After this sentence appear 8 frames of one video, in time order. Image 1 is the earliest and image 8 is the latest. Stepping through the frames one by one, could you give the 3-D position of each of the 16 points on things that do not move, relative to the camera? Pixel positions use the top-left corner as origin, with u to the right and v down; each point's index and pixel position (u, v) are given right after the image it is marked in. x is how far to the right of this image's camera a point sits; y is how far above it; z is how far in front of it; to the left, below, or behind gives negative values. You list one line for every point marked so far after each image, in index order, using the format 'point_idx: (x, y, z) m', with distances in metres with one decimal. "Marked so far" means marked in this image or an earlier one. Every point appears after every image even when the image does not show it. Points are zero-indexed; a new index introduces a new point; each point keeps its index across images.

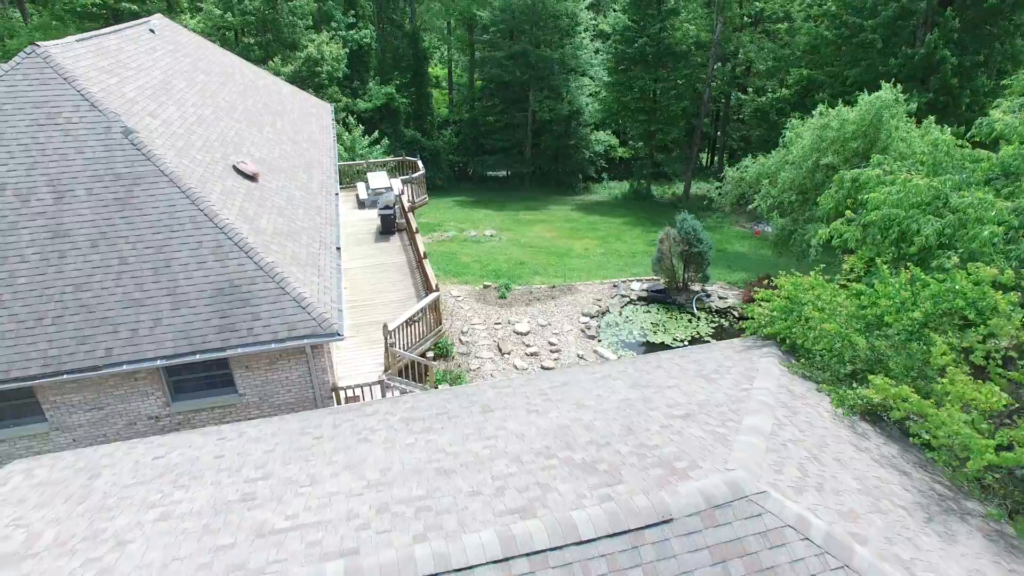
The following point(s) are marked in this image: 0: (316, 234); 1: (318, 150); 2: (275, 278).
0: (-3.9, +1.0, +12.3) m
1: (-5.5, +3.9, +17.7) m
2: (-3.8, +0.2, +9.8) m
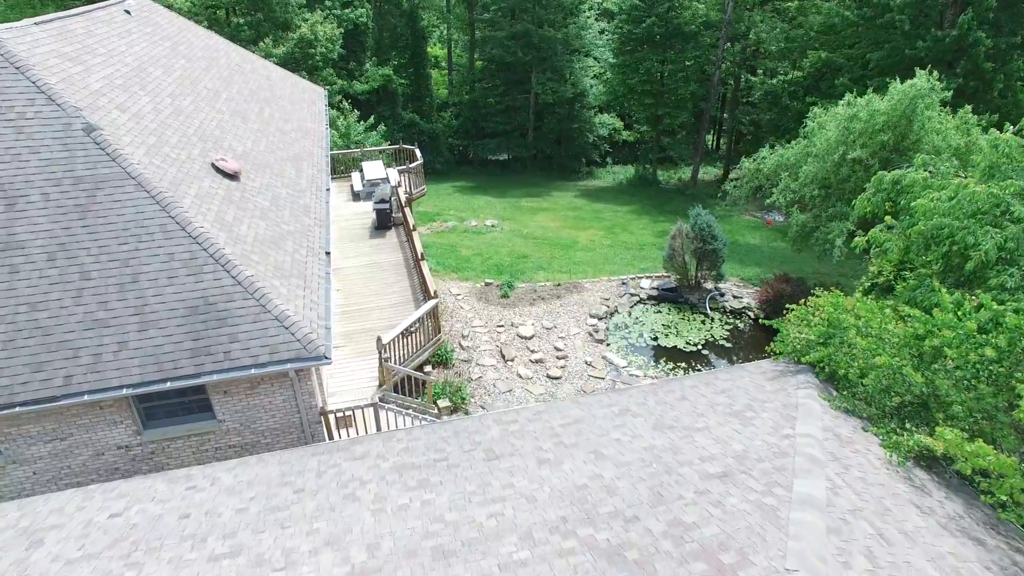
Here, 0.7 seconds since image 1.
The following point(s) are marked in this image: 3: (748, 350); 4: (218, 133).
0: (-3.8, +0.9, +11.3) m
1: (-5.4, +3.9, +16.6) m
2: (-3.7, -0.1, +8.9) m
3: (+6.1, -1.6, +16.0) m
4: (-6.0, +3.1, +12.6) m
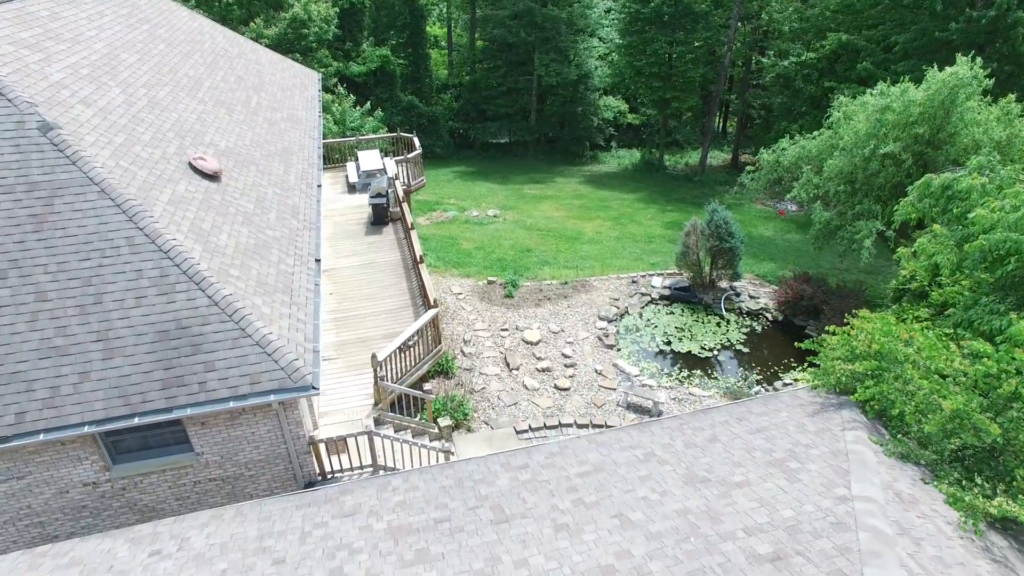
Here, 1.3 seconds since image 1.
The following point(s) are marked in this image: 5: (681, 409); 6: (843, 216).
0: (-3.7, +0.7, +10.3) m
1: (-5.3, +3.9, +15.5) m
2: (-3.6, -0.4, +7.9) m
3: (+6.2, -1.7, +15.1) m
4: (-5.9, +3.0, +11.5) m
5: (+3.5, -2.5, +12.9) m
6: (+8.0, +1.7, +15.0) m
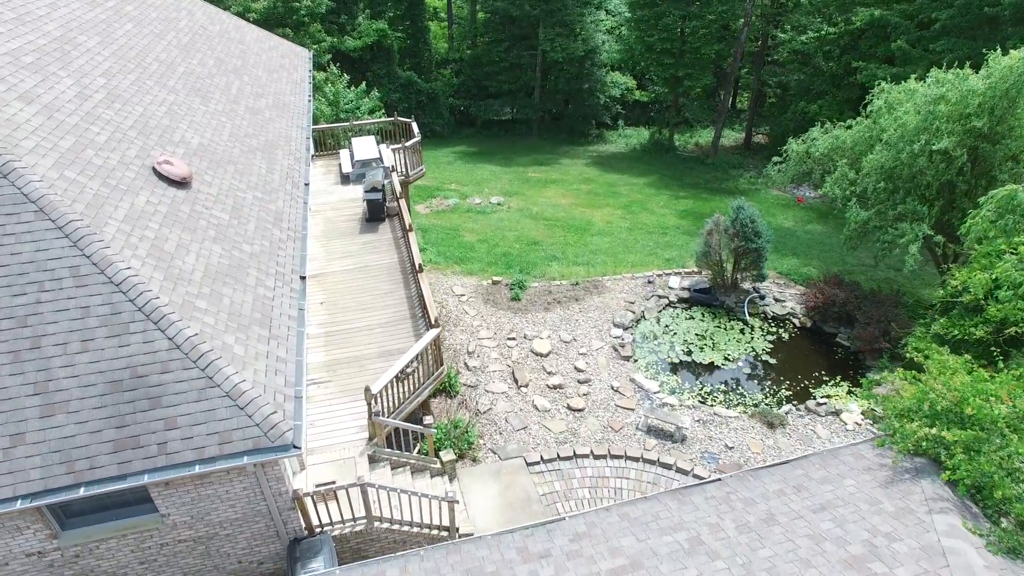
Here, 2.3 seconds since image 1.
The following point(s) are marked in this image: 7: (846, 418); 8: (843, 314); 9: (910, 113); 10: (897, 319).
0: (-3.5, +0.4, +9.1) m
1: (-5.1, +3.8, +14.1) m
2: (-3.4, -0.8, +6.7) m
3: (+6.4, -1.8, +14.0) m
4: (-5.7, +2.7, +10.2) m
5: (+3.7, -2.8, +11.7) m
6: (+8.2, +1.6, +13.7) m
7: (+6.5, -2.5, +12.0) m
8: (+7.9, -0.7, +14.8) m
9: (+8.2, +3.6, +12.8) m
10: (+8.8, -0.8, +14.1) m
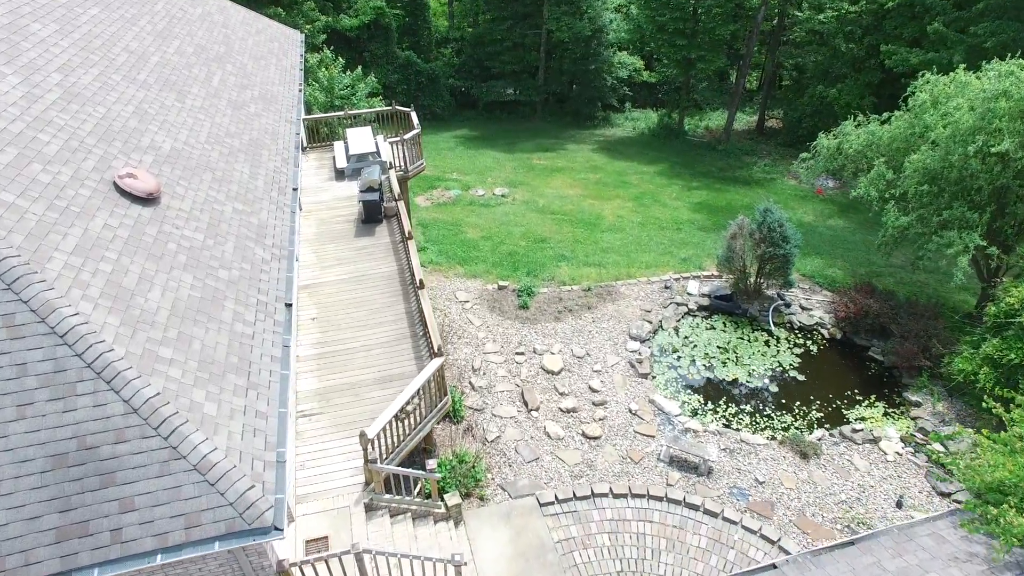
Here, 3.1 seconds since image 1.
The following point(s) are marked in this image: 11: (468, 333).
0: (-3.3, 0.0, +8.0) m
1: (-4.9, +3.6, +12.8) m
2: (-3.2, -1.3, +5.6) m
3: (+6.5, -2.0, +12.9) m
4: (-5.5, +2.4, +9.0) m
5: (+3.8, -3.1, +10.7) m
6: (+8.4, +1.3, +12.5) m
7: (+6.6, -2.8, +11.1) m
8: (+8.1, -0.9, +13.8) m
9: (+8.4, +3.3, +11.6) m
10: (+9.0, -1.0, +13.1) m
11: (-1.0, -1.0, +13.7) m
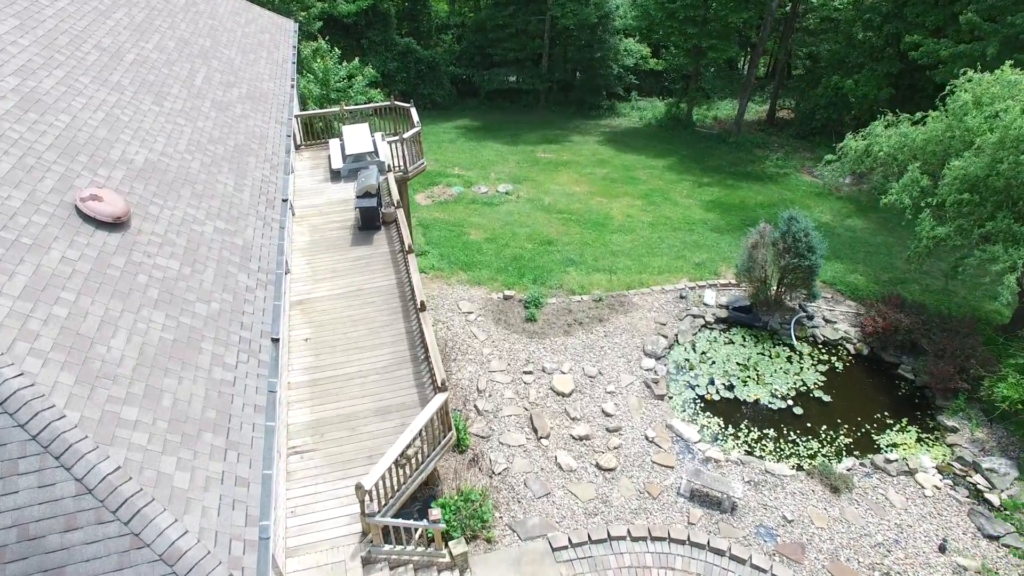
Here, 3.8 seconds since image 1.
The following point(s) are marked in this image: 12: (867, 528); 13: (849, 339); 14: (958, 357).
0: (-3.2, -0.4, +7.1) m
1: (-4.8, +3.3, +11.9) m
2: (-3.1, -1.7, +4.8) m
3: (+6.7, -2.3, +12.1) m
4: (-5.3, +2.0, +8.1) m
5: (+4.0, -3.4, +10.0) m
6: (+8.5, +1.0, +11.7) m
7: (+6.8, -3.2, +10.3) m
8: (+8.2, -1.1, +13.0) m
9: (+8.5, +3.0, +10.6) m
10: (+9.1, -1.3, +12.3) m
11: (-0.8, -1.2, +12.8) m
12: (+5.4, -3.7, +9.5) m
13: (+7.4, -1.1, +13.5) m
14: (+8.8, -1.3, +12.2) m
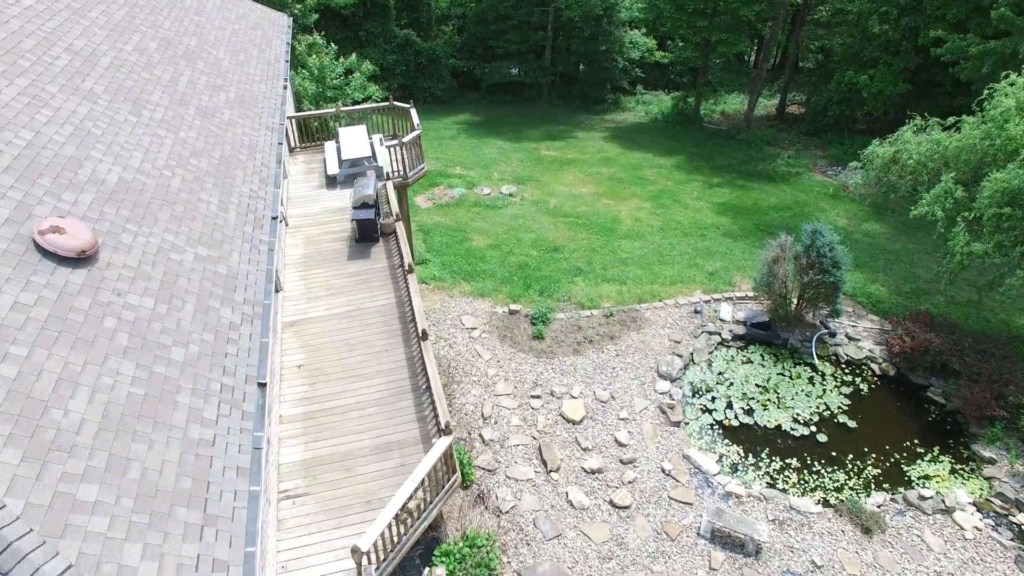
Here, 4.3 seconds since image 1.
0: (-3.0, -0.9, +6.4) m
1: (-4.7, +3.0, +11.1) m
2: (-2.9, -2.2, +4.1) m
3: (+6.8, -2.7, +11.4) m
4: (-5.2, +1.6, +7.3) m
5: (+4.1, -3.8, +9.3) m
6: (+8.6, +0.7, +10.9) m
7: (+6.9, -3.6, +9.6) m
8: (+8.4, -1.5, +12.2) m
9: (+8.7, +2.6, +9.8) m
10: (+9.3, -1.7, +11.5) m
11: (-0.7, -1.6, +12.1) m
12: (+5.5, -4.1, +8.8) m
13: (+7.5, -1.4, +12.8) m
14: (+8.9, -1.7, +11.5) m
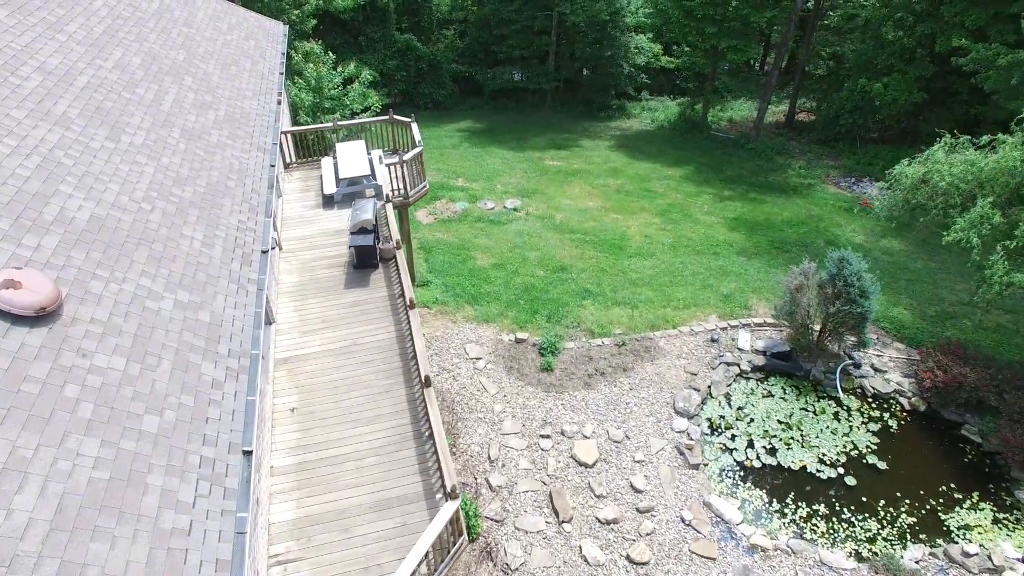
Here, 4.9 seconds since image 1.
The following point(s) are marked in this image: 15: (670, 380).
0: (-2.9, -1.4, +5.6) m
1: (-4.5, +2.4, +10.4) m
2: (-2.8, -2.7, +3.4) m
3: (+7.0, -3.3, +10.7) m
4: (-5.1, +1.0, +6.5) m
5: (+4.2, -4.4, +8.6) m
6: (+8.8, +0.1, +10.2) m
7: (+7.1, -4.1, +8.9) m
8: (+8.5, -2.1, +11.5) m
9: (+8.8, +2.0, +9.1) m
10: (+9.4, -2.2, +10.8) m
11: (-0.5, -2.1, +11.4) m
12: (+5.7, -4.6, +8.1) m
13: (+7.6, -2.0, +12.1) m
14: (+9.0, -2.3, +10.8) m
15: (+3.1, -1.8, +12.1) m
